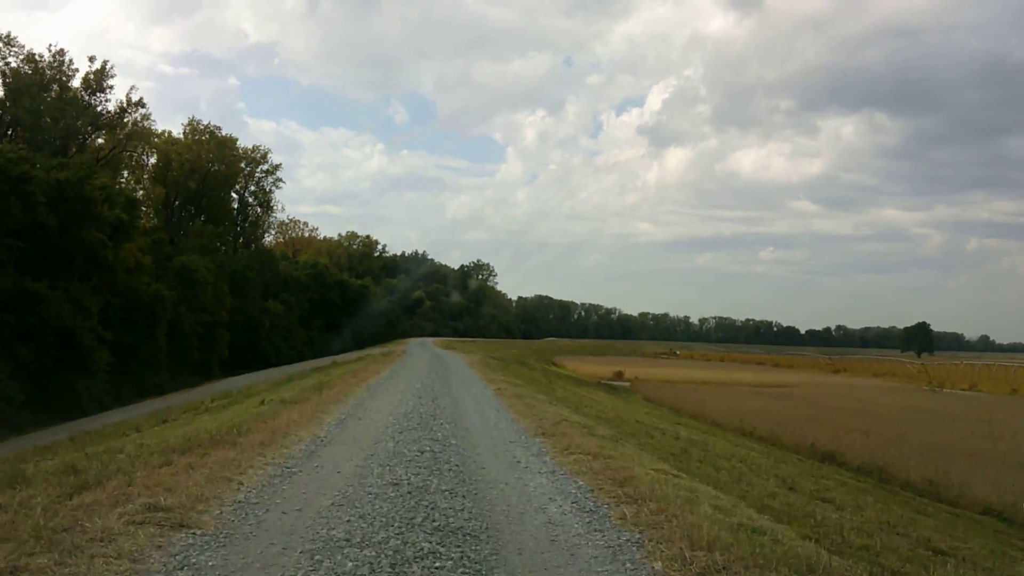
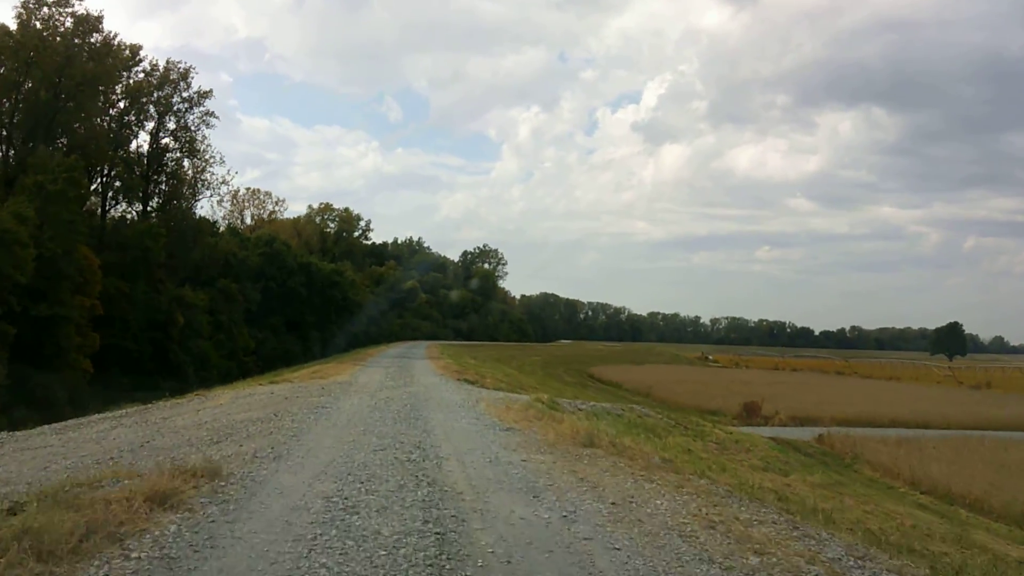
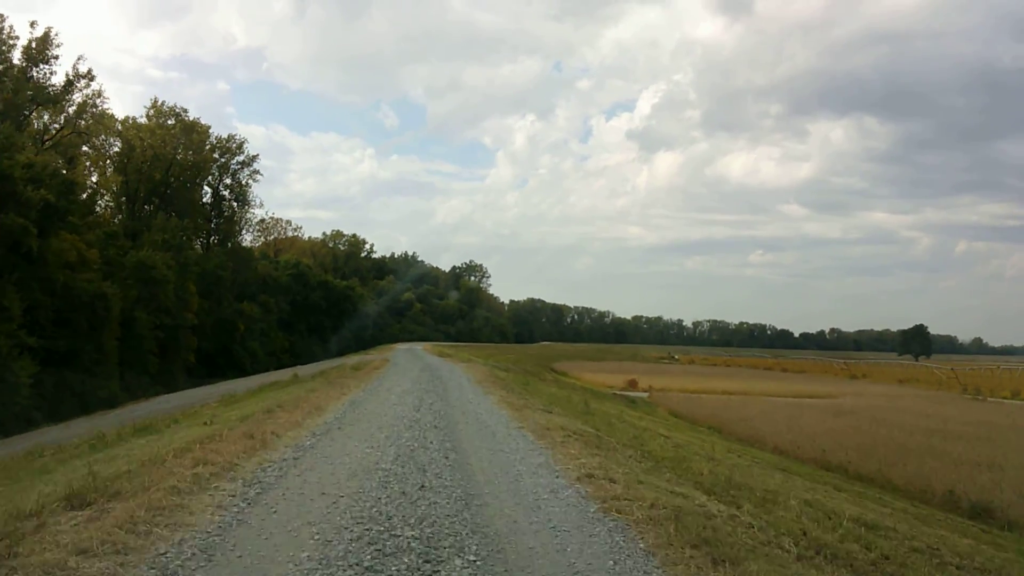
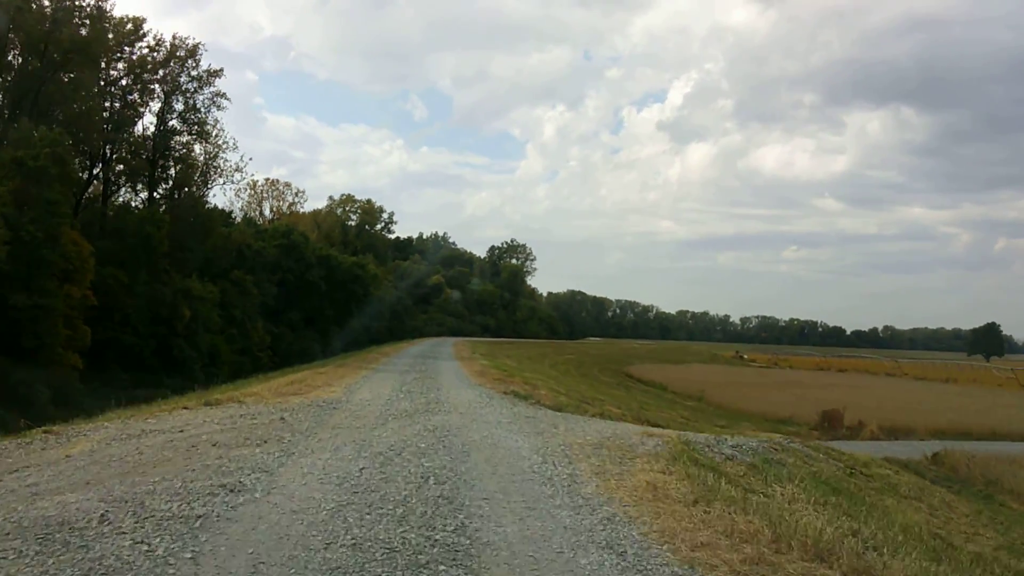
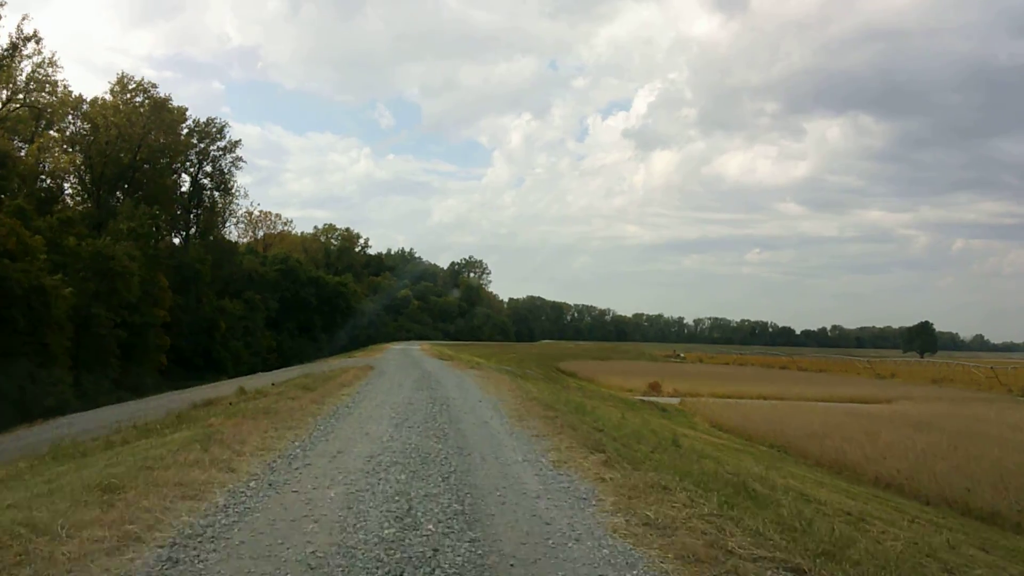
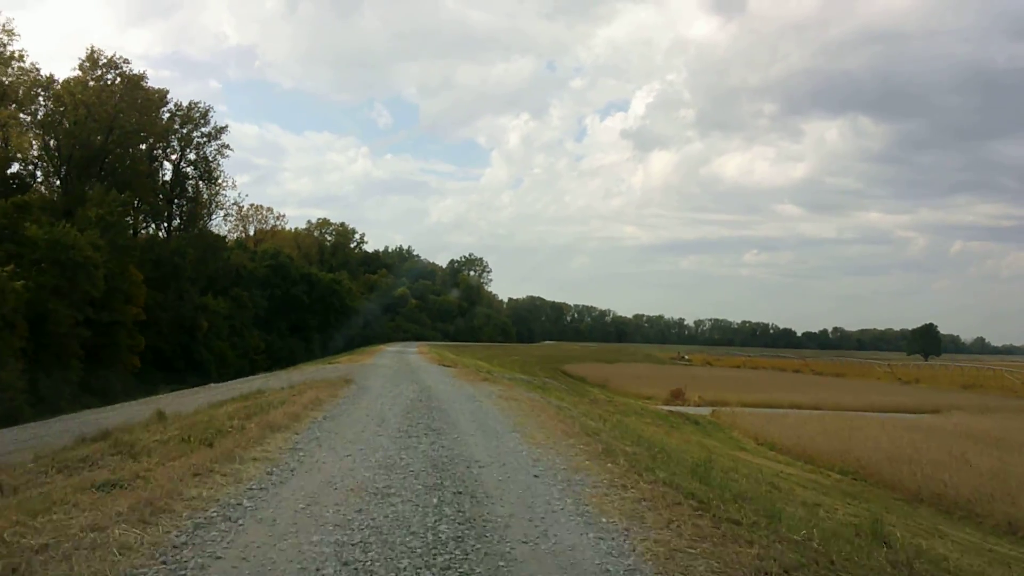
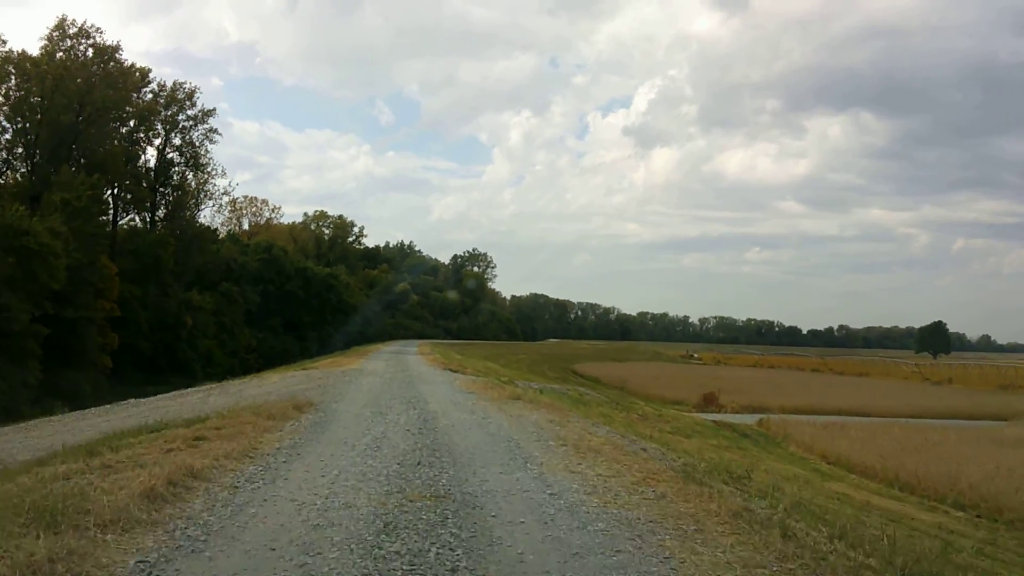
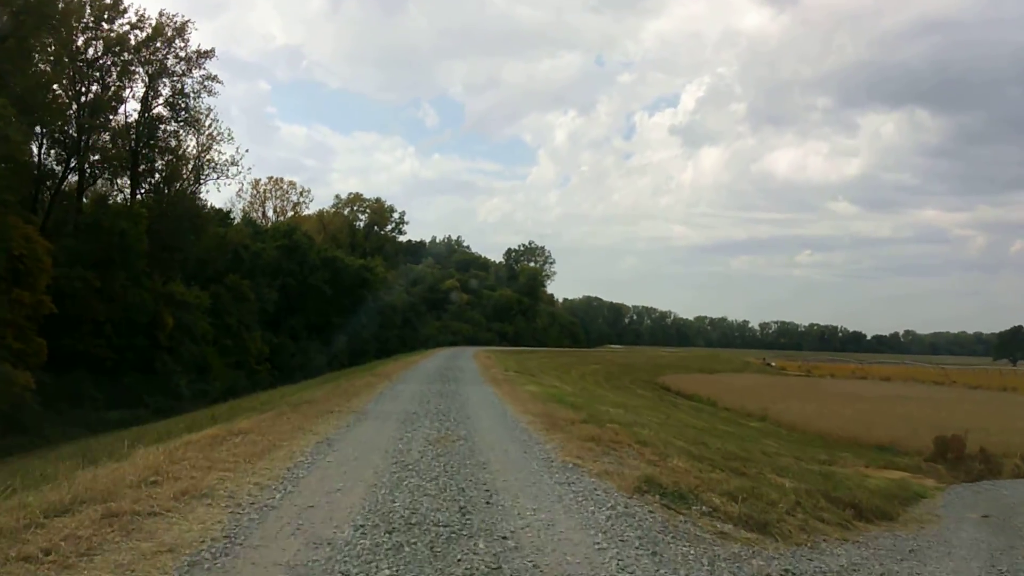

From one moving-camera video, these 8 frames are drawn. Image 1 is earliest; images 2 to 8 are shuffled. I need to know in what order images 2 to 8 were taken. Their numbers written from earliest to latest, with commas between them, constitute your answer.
3, 5, 6, 7, 2, 4, 8
